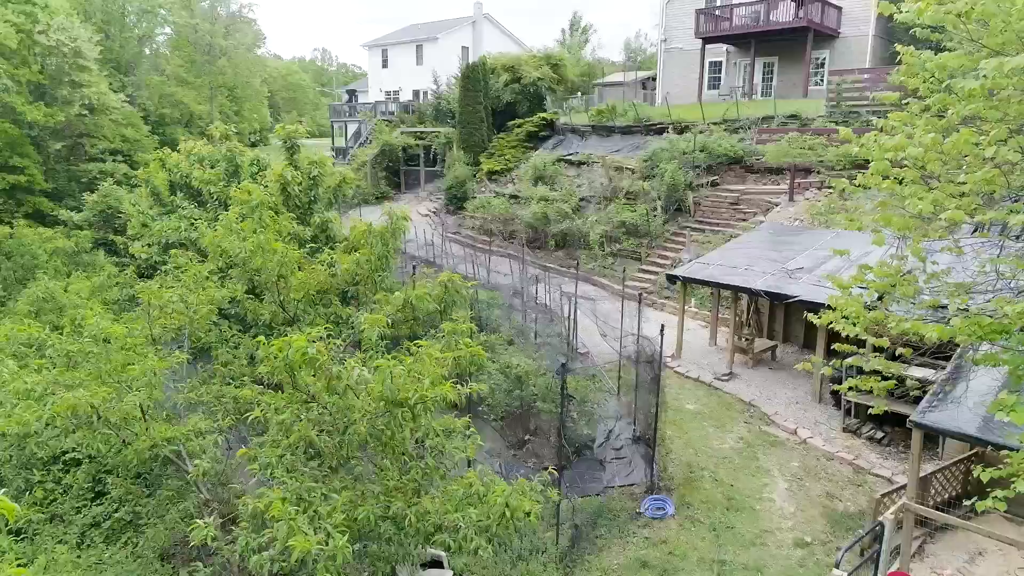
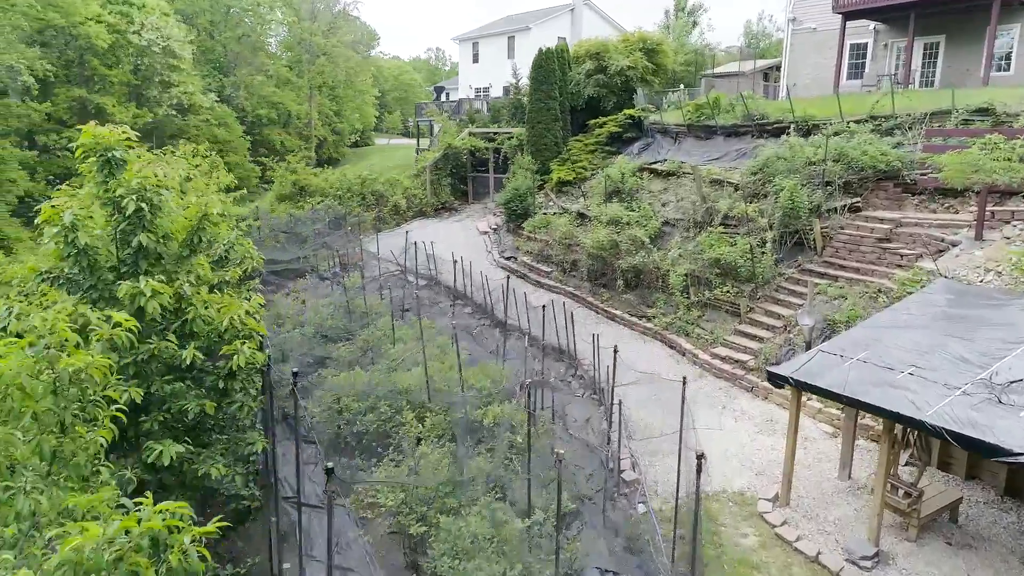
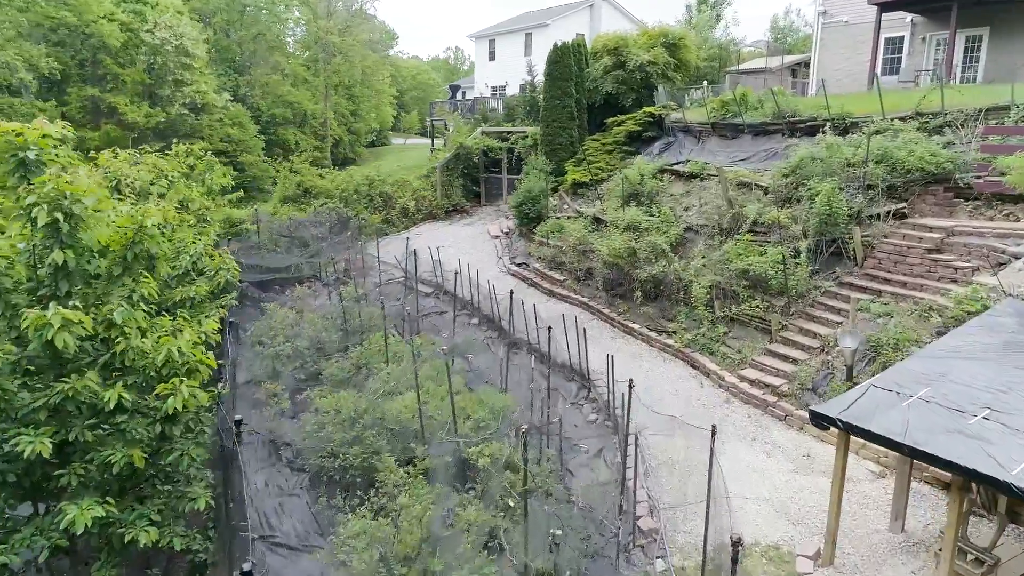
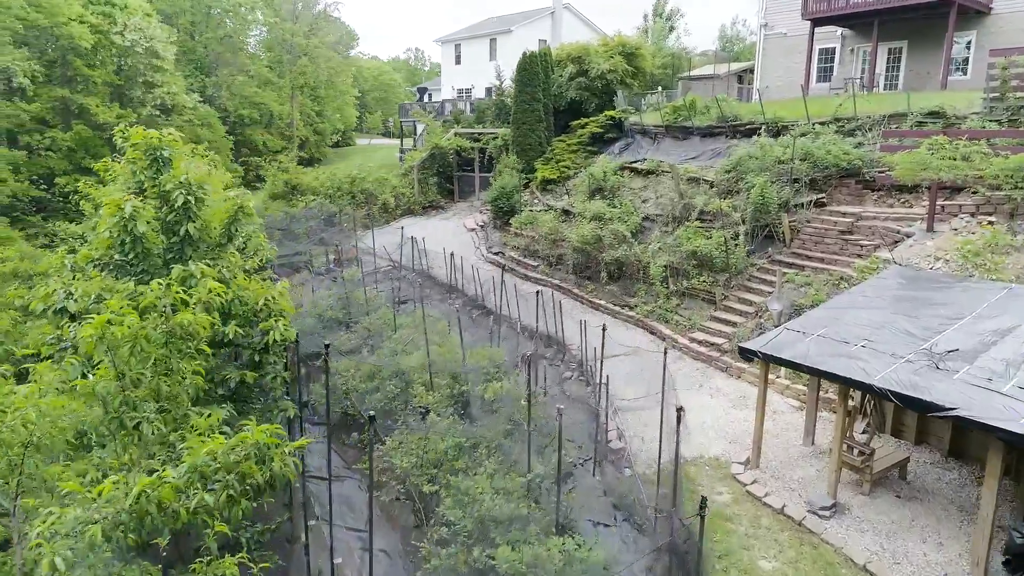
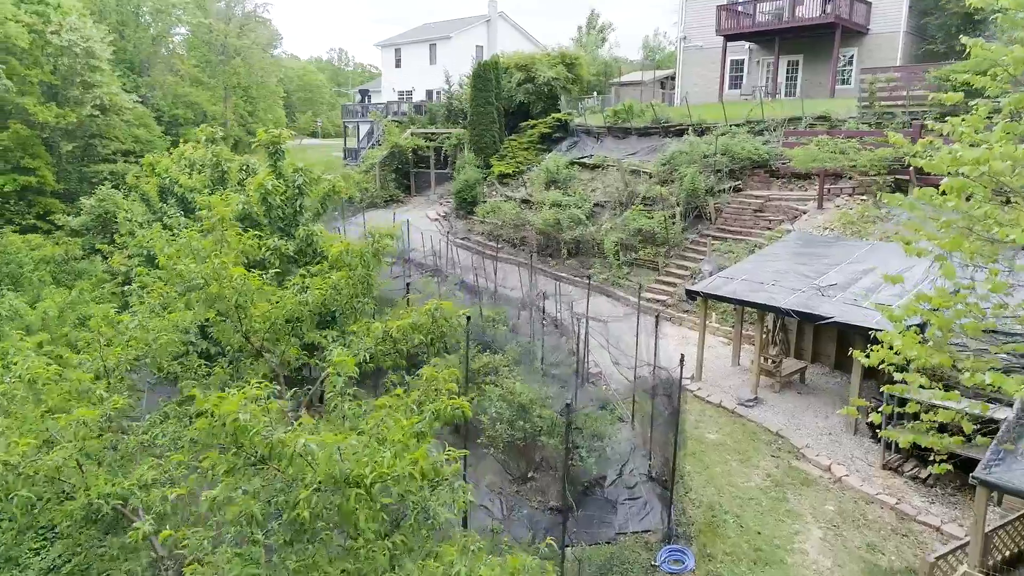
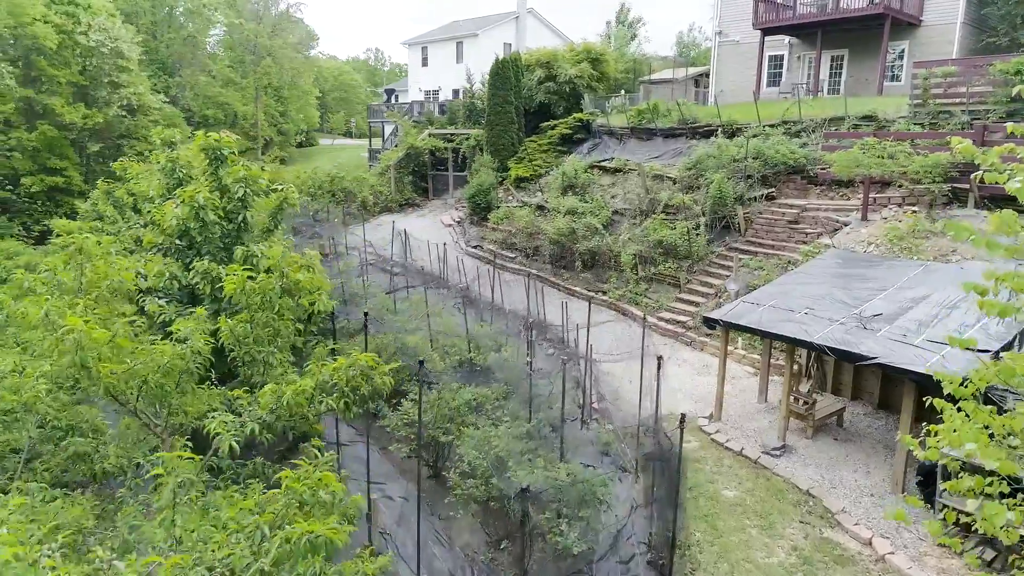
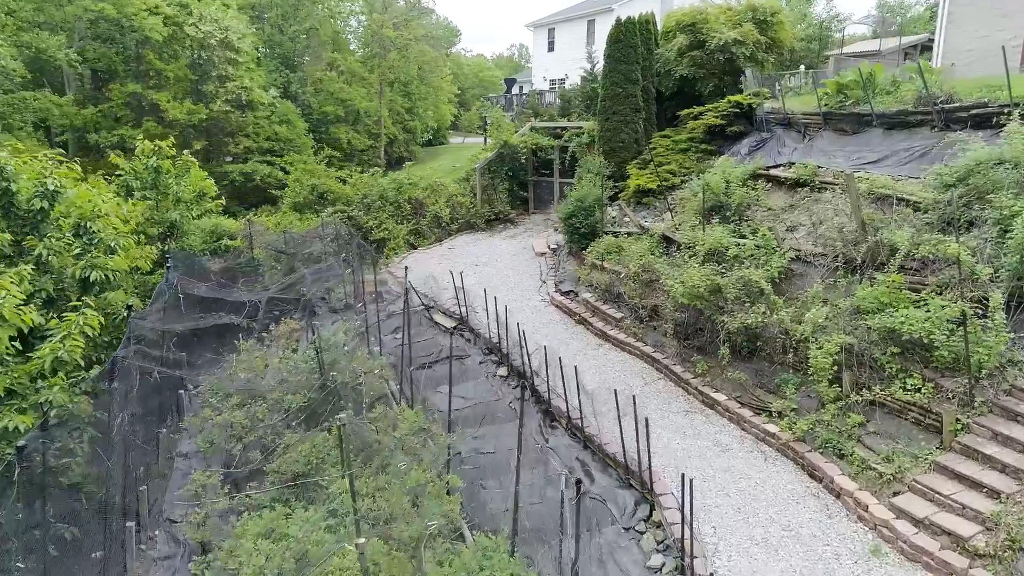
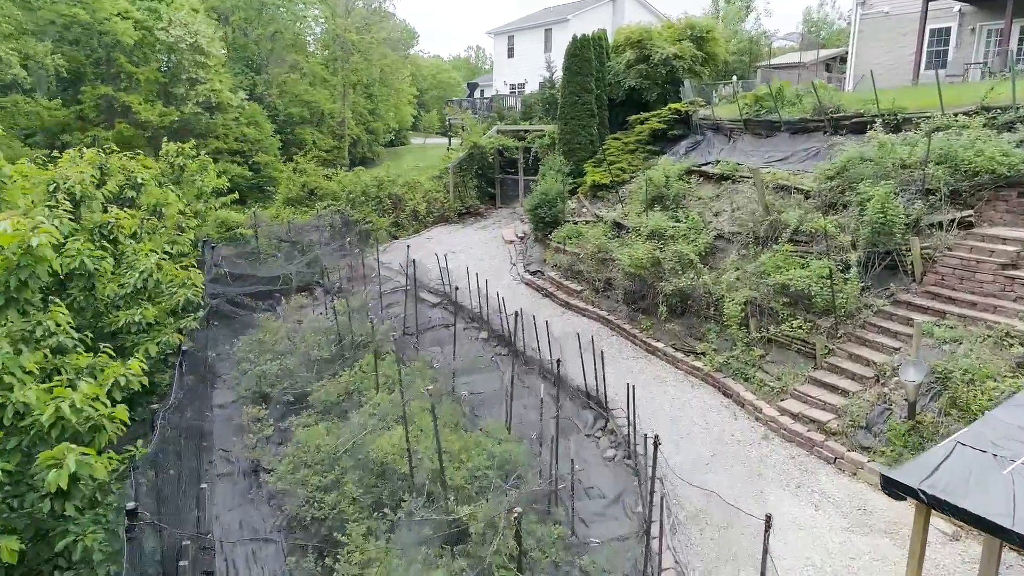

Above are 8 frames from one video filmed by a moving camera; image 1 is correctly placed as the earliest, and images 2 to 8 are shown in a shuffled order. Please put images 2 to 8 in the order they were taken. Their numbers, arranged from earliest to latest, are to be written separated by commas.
5, 6, 4, 2, 3, 8, 7
